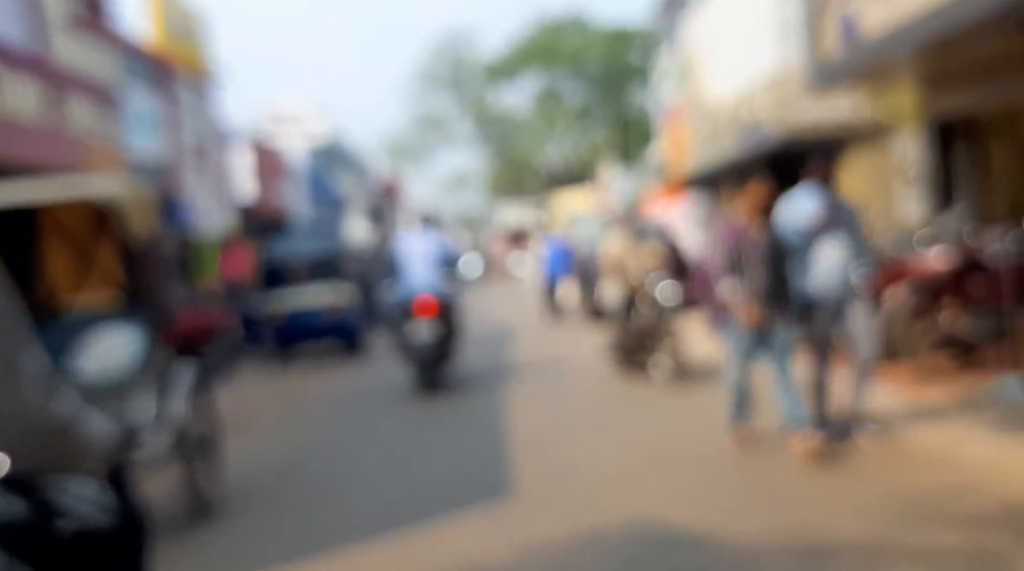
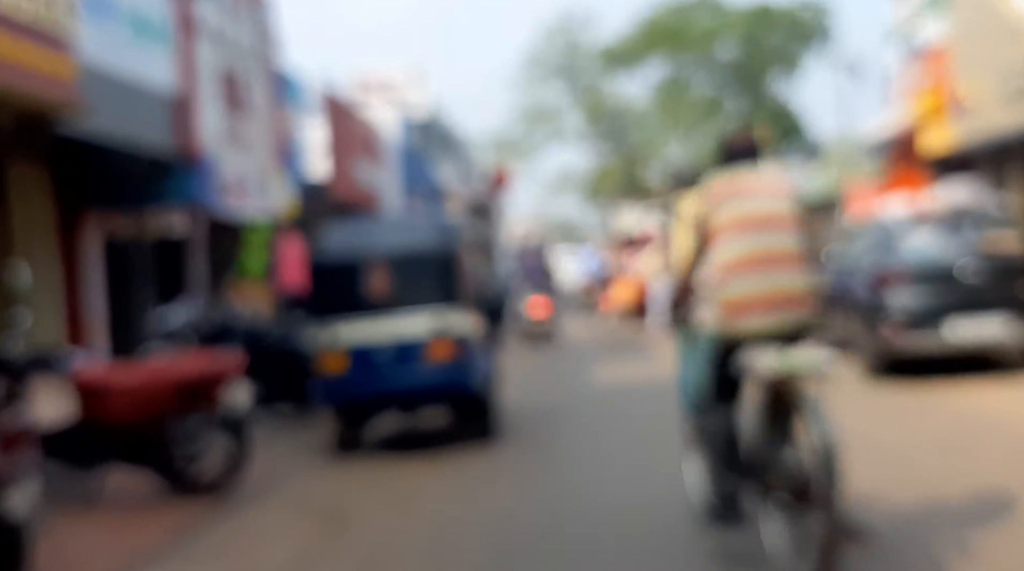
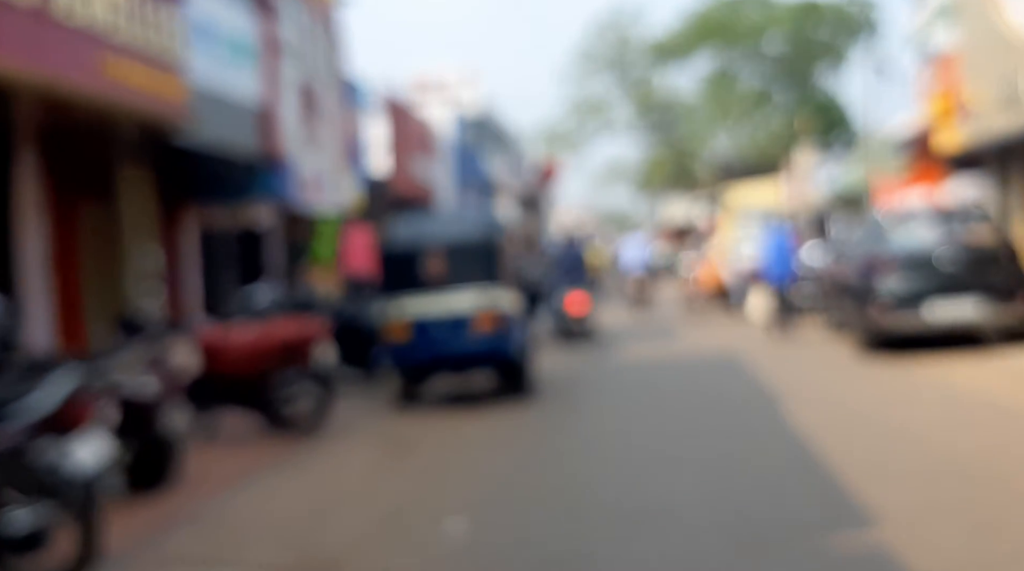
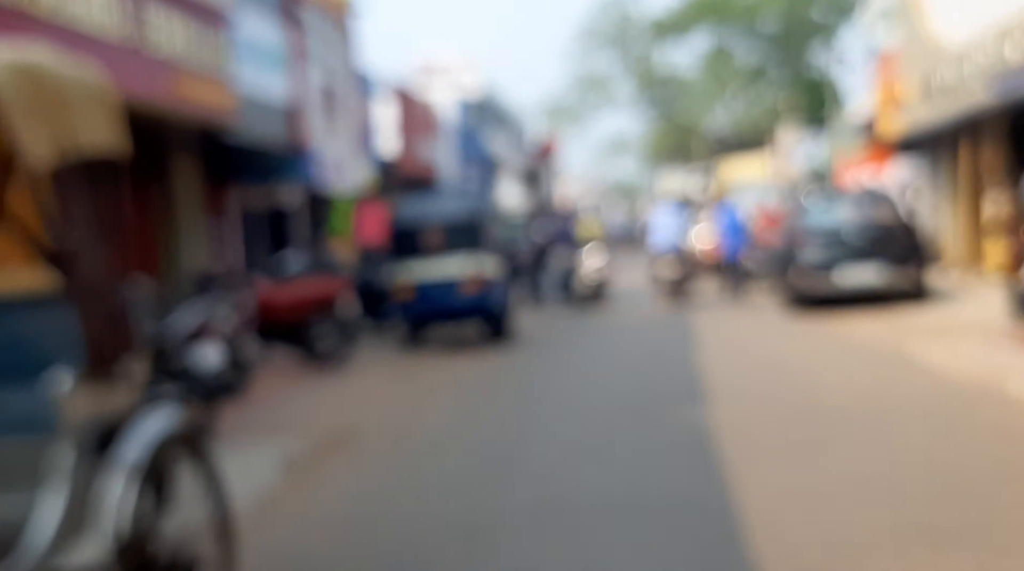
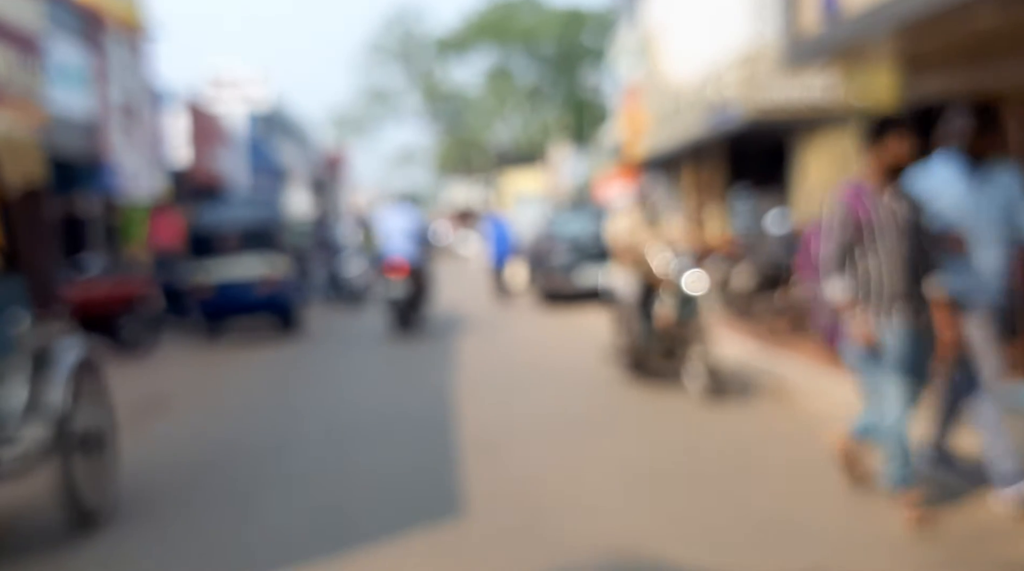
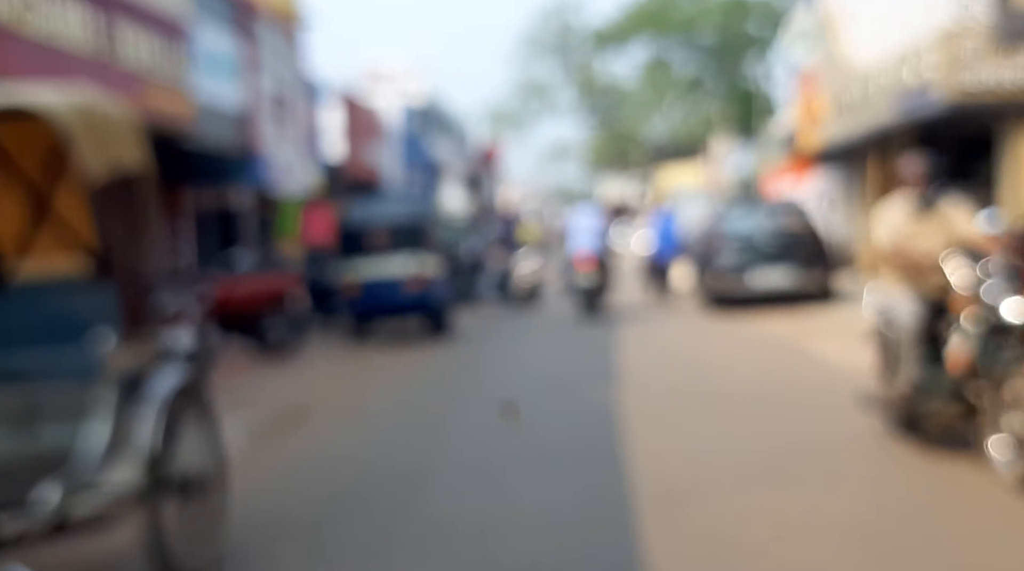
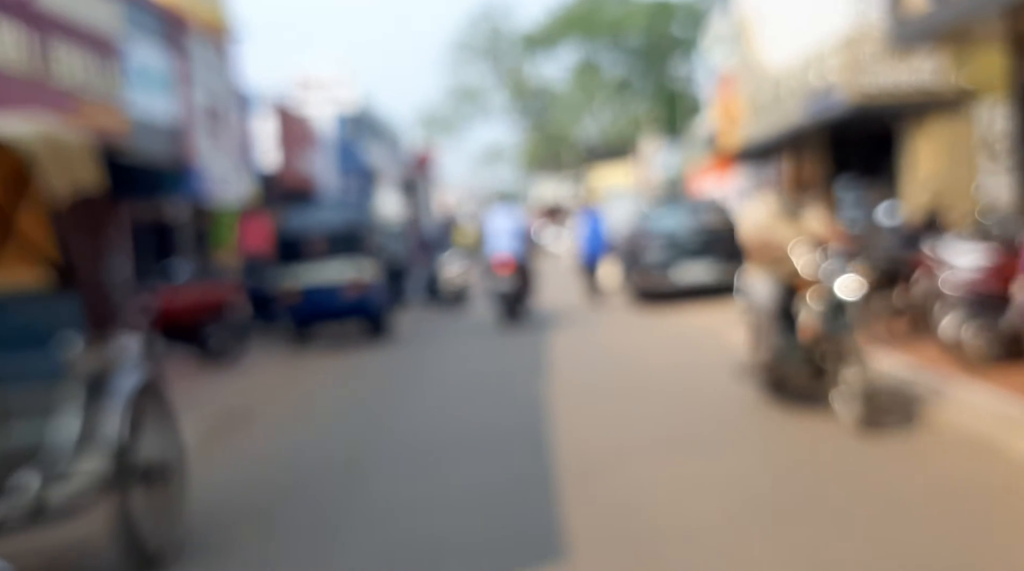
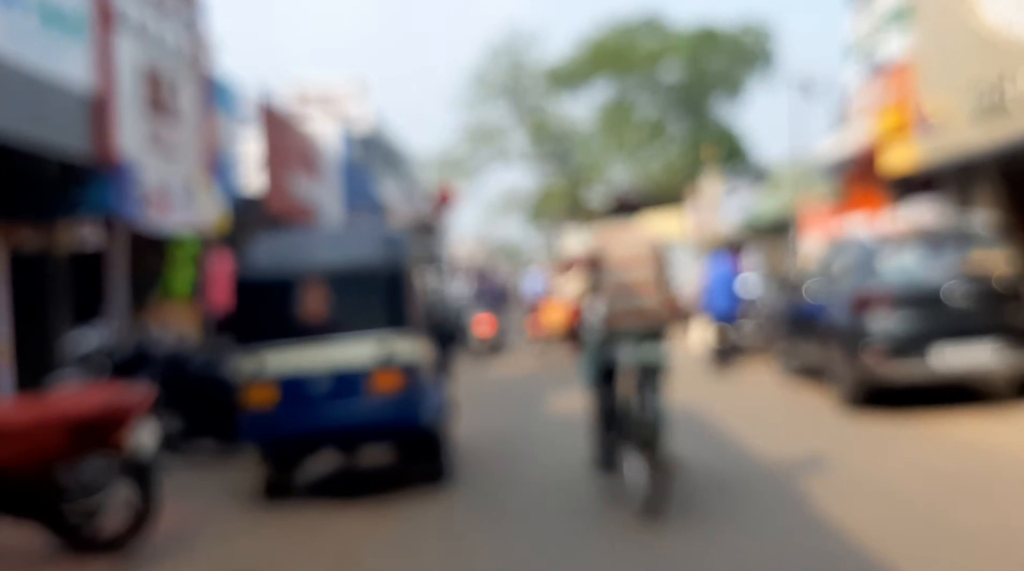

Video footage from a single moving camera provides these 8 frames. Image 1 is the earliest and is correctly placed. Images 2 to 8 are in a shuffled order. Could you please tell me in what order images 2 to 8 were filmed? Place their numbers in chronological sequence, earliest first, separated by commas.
5, 7, 6, 4, 3, 2, 8
